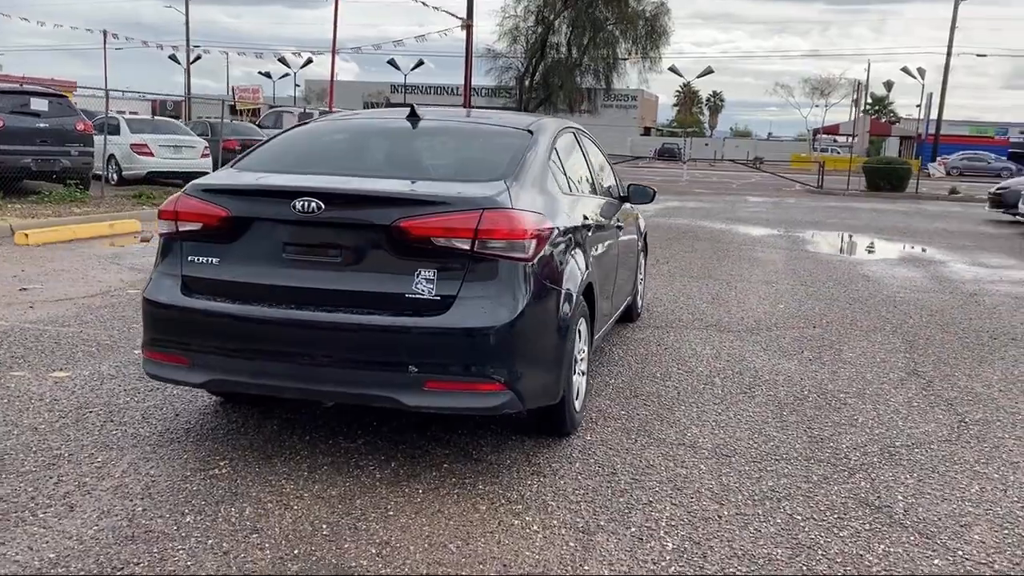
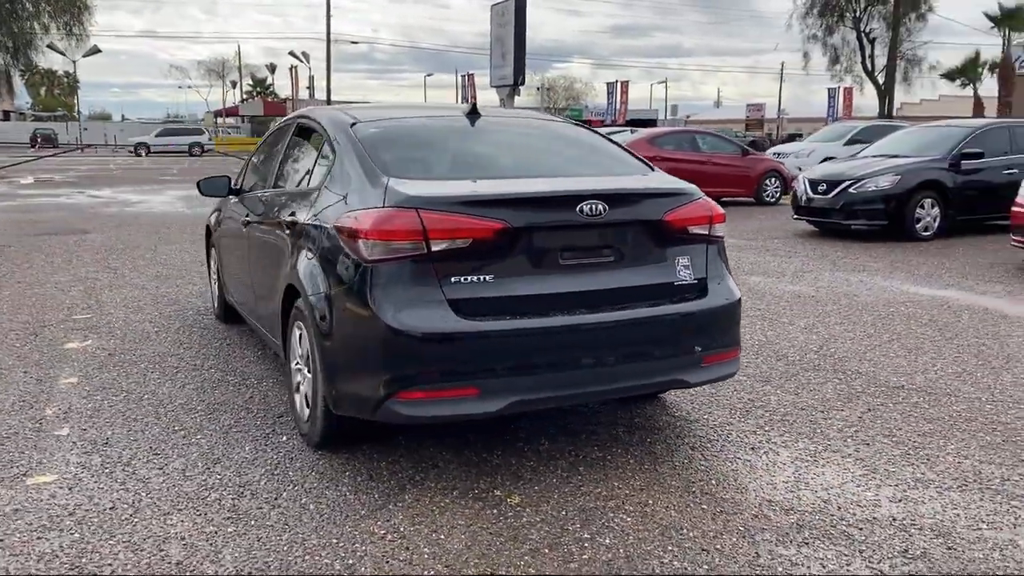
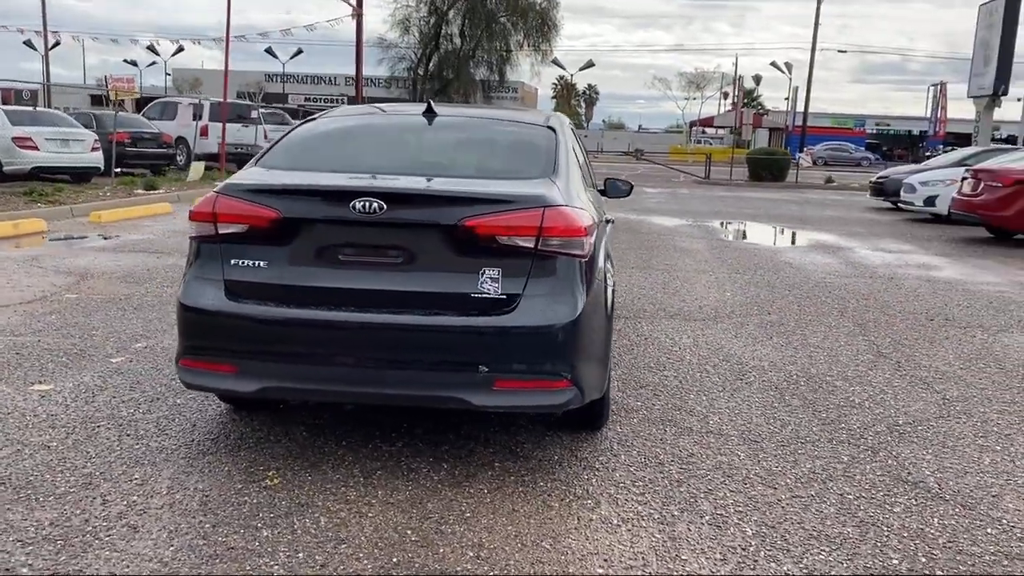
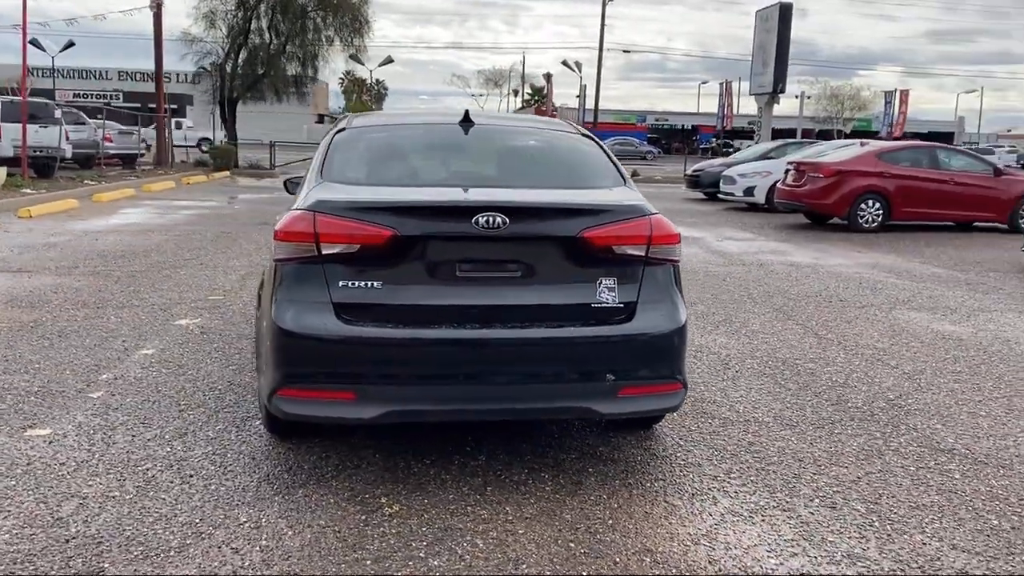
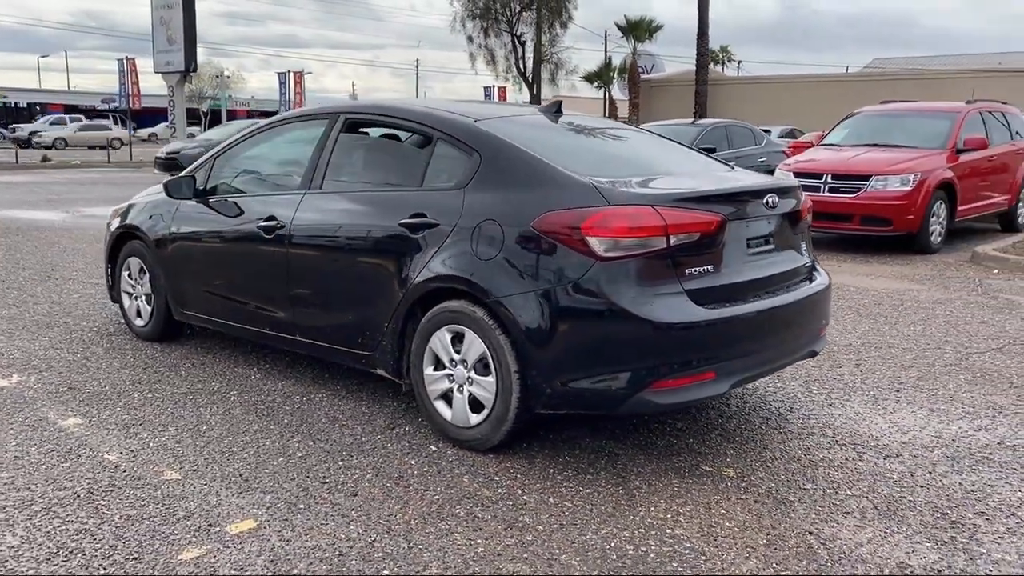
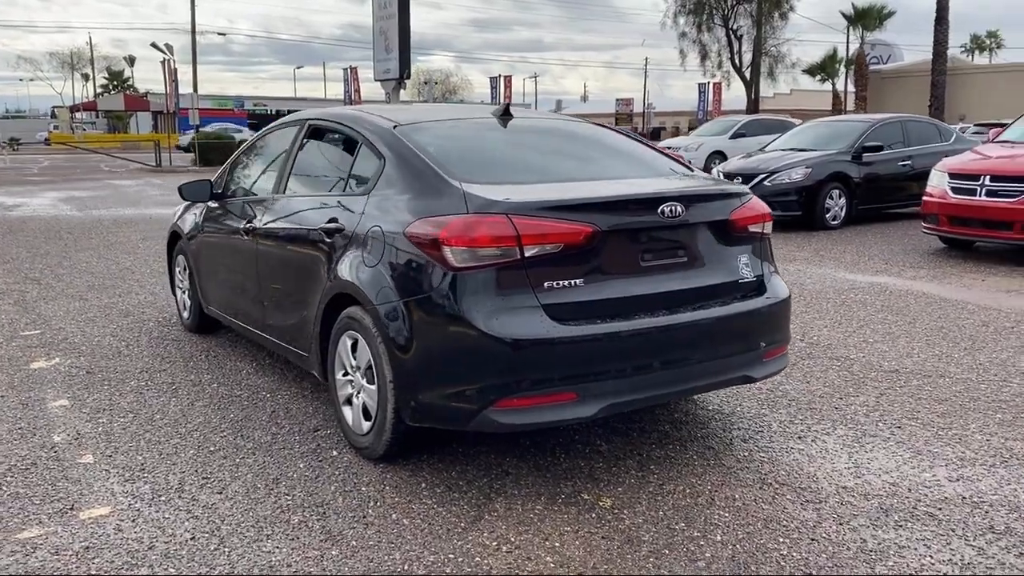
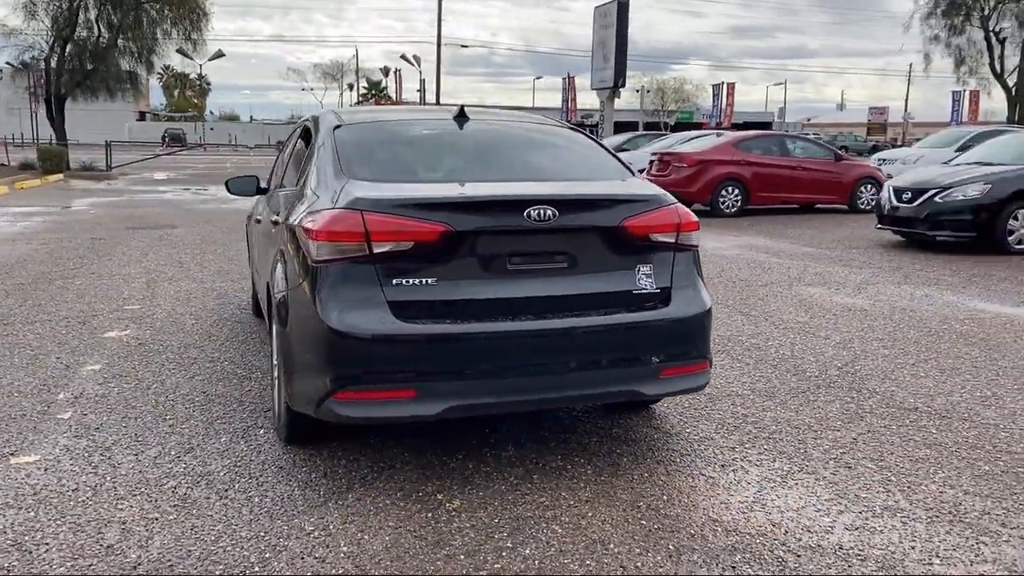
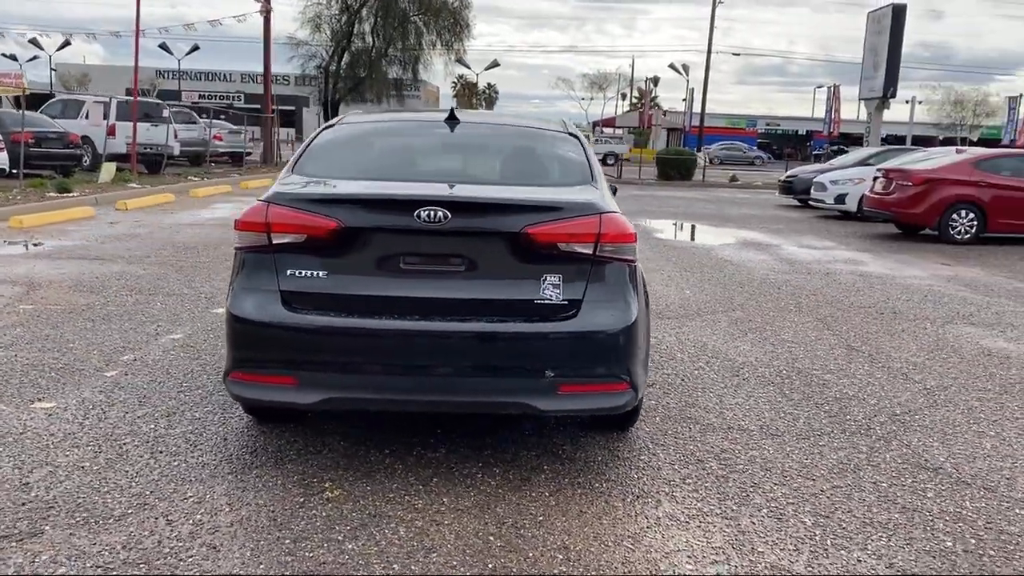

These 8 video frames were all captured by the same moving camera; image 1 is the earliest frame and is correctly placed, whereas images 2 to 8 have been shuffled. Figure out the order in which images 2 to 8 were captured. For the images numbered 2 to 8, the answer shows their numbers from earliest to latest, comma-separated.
3, 8, 4, 7, 2, 6, 5
